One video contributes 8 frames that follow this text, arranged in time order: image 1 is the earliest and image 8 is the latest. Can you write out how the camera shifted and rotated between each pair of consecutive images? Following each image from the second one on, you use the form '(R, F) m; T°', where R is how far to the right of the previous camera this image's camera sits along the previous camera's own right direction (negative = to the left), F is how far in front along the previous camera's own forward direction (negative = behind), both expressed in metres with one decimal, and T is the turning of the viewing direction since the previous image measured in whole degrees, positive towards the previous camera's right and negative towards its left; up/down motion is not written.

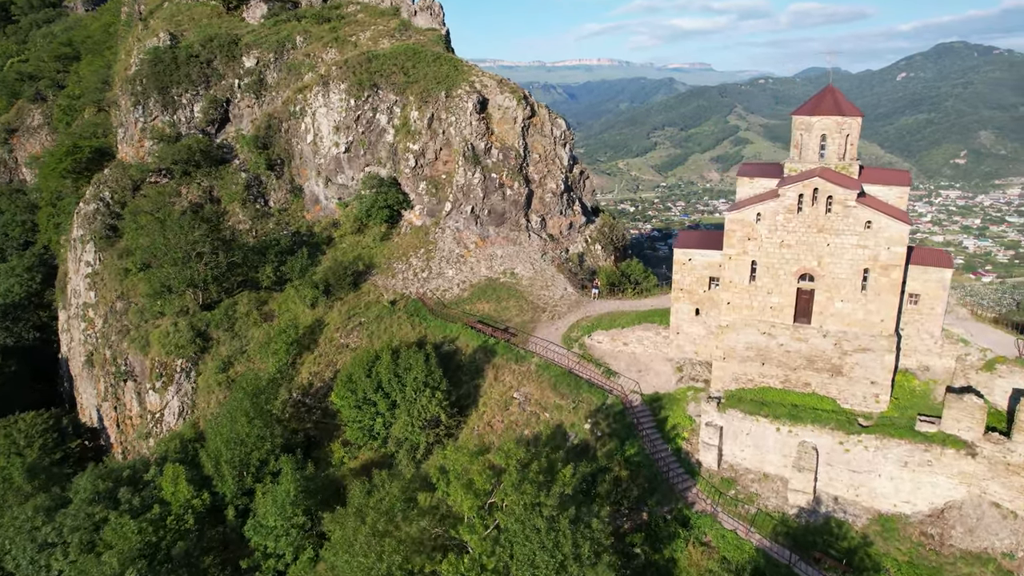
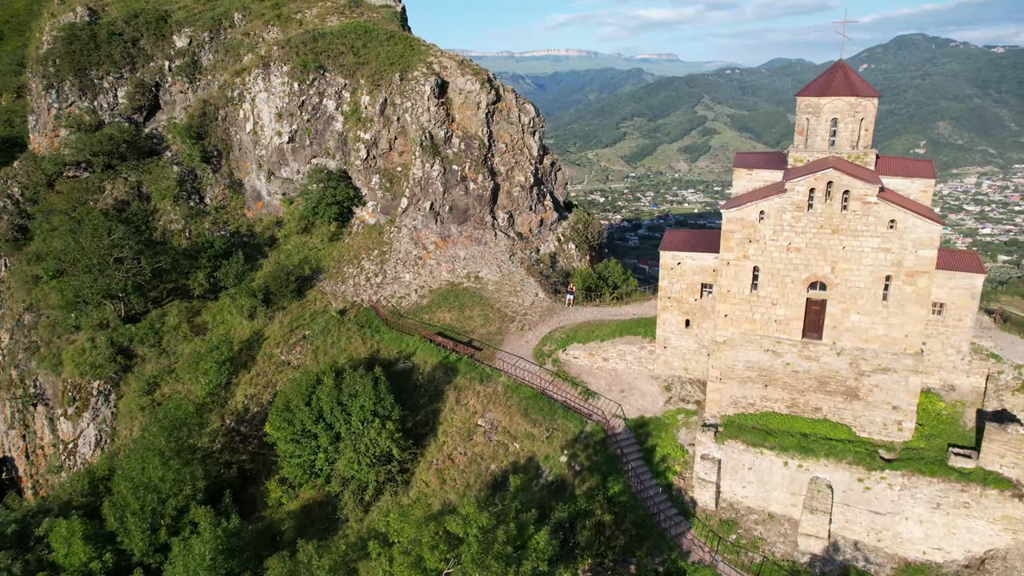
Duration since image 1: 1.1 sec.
(+0.3, +3.4) m; +2°
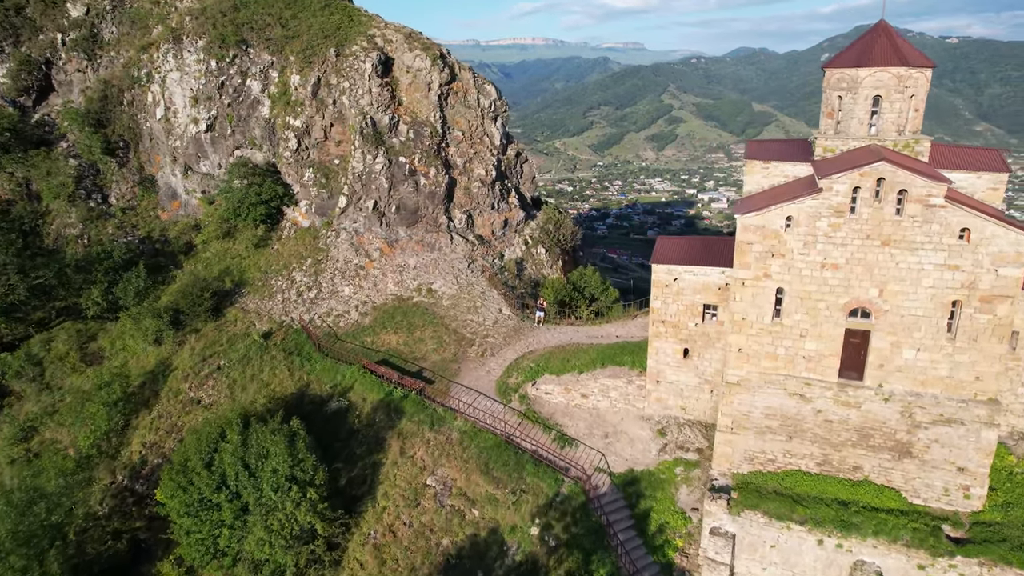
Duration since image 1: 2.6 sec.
(+0.4, +4.4) m; +3°
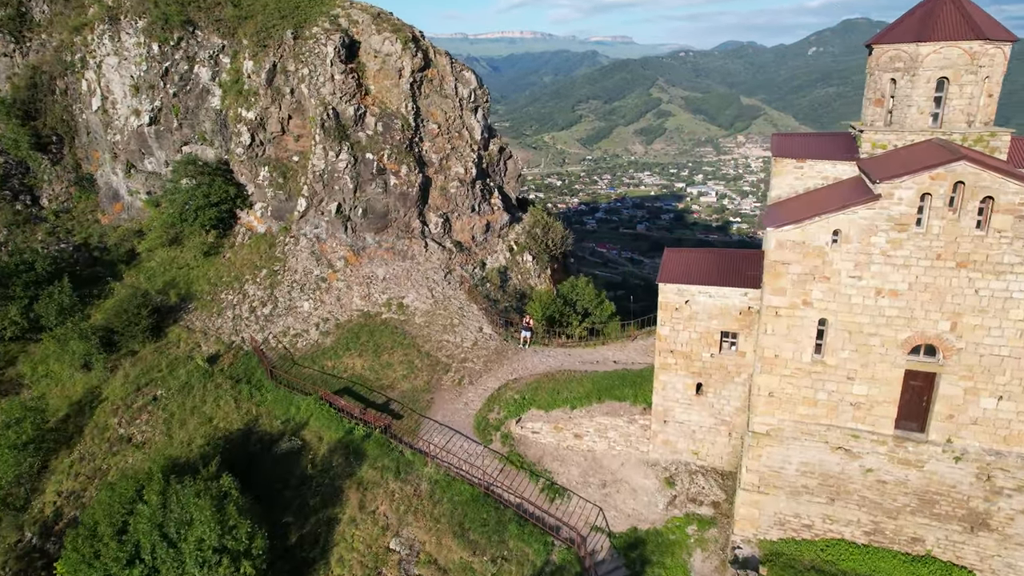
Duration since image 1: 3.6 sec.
(+0.2, +2.9) m; +1°
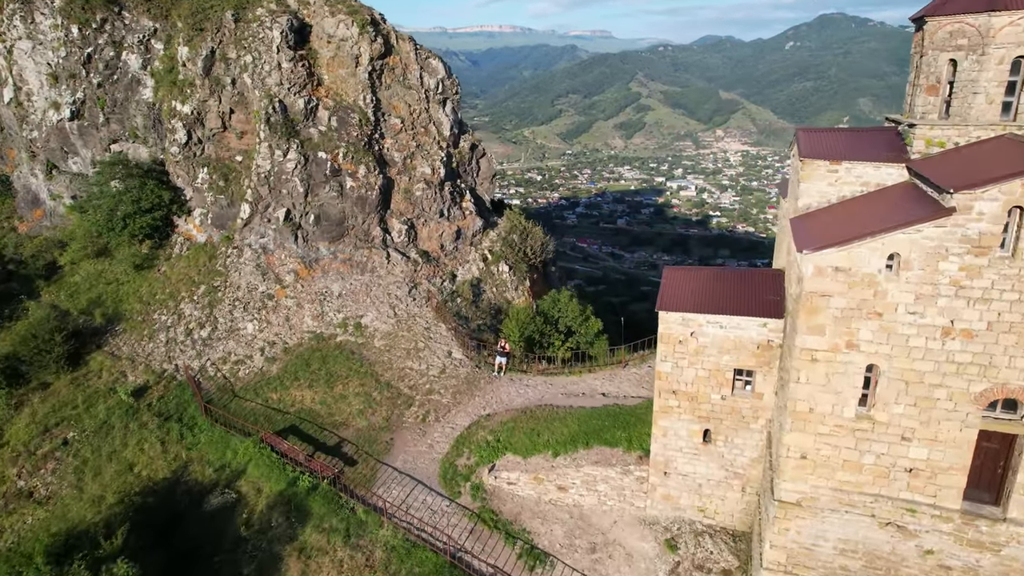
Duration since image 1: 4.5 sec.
(+0.2, +2.6) m; +2°
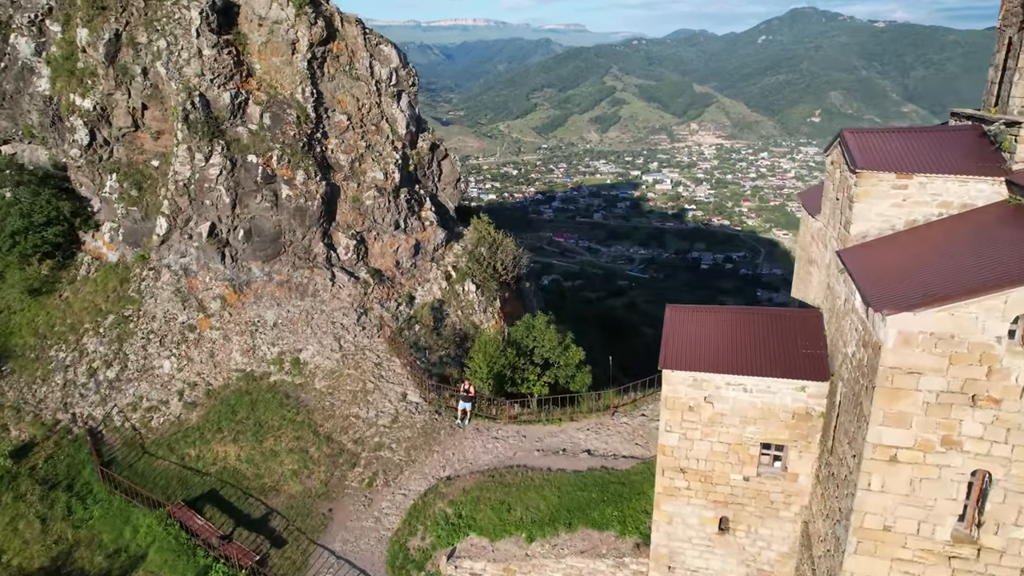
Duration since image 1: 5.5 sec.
(+0.3, +2.8) m; +2°
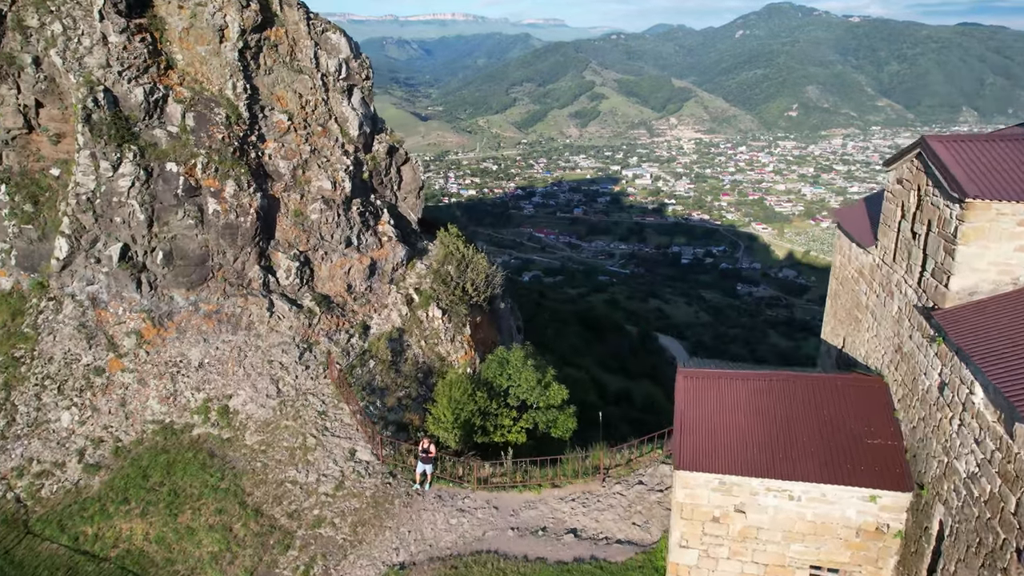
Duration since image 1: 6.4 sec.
(+0.2, +2.5) m; +2°
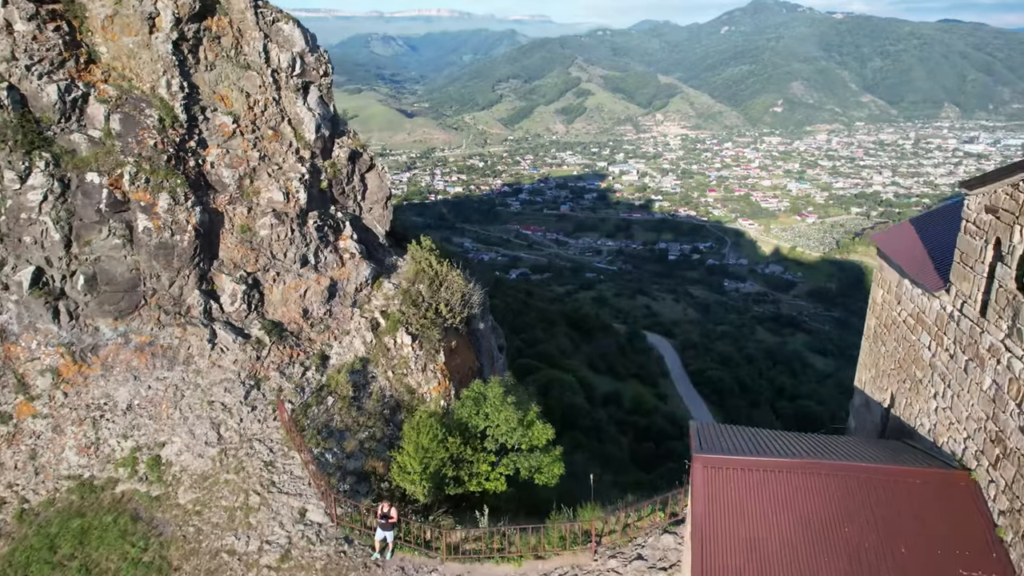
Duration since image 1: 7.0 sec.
(+0.2, +1.8) m; +1°
